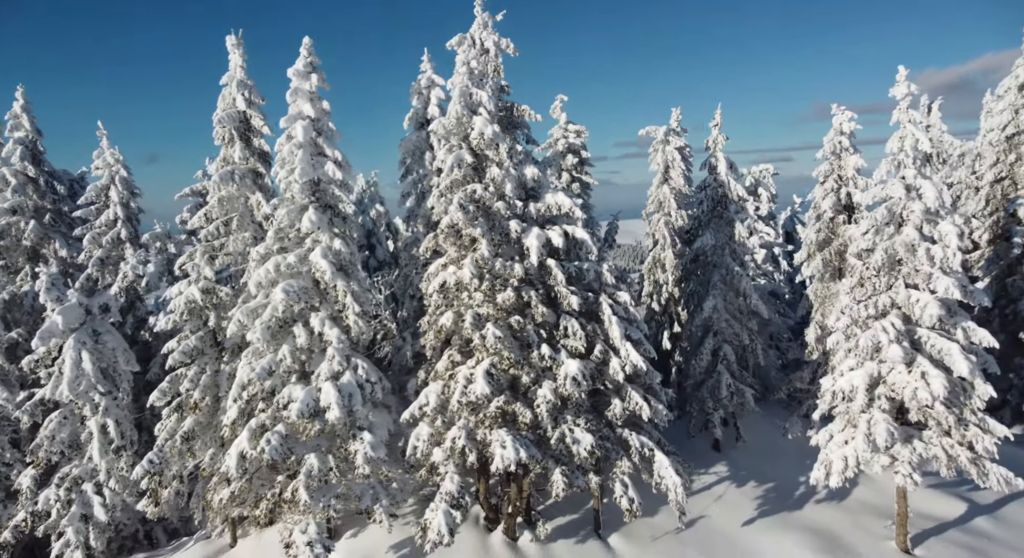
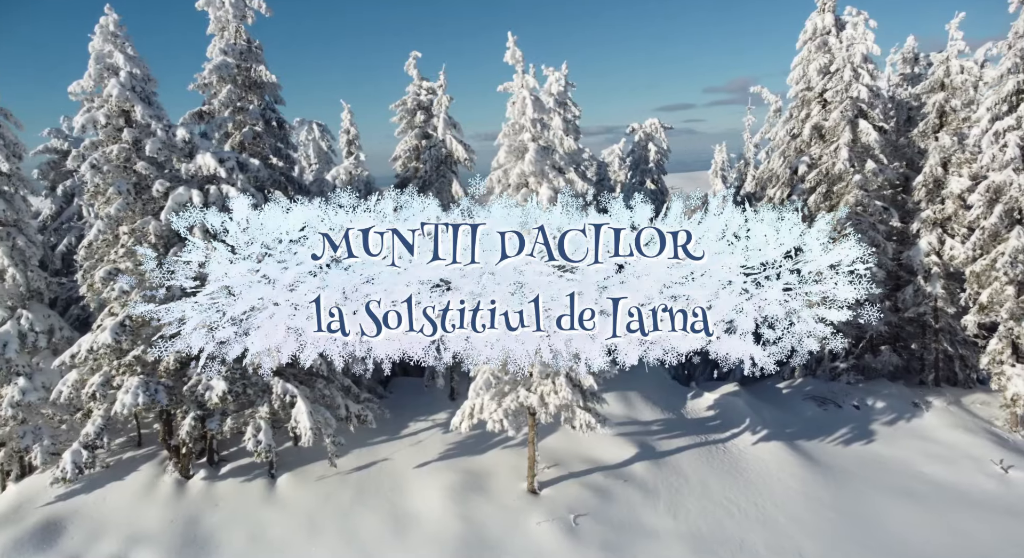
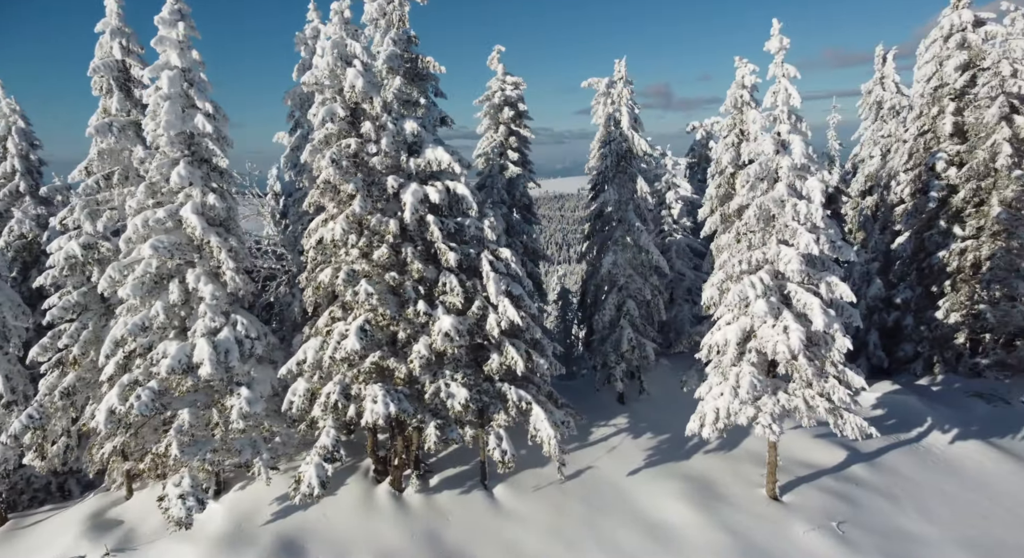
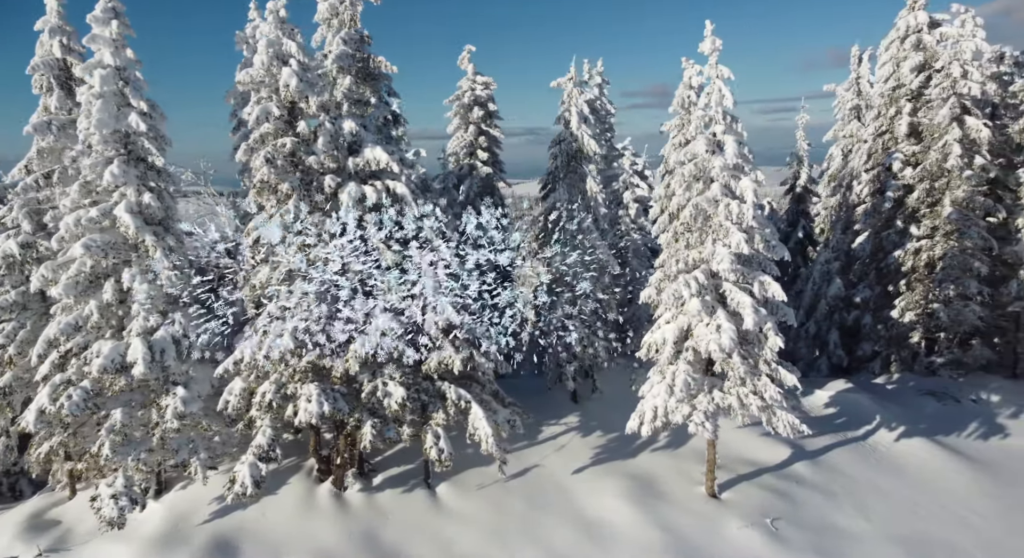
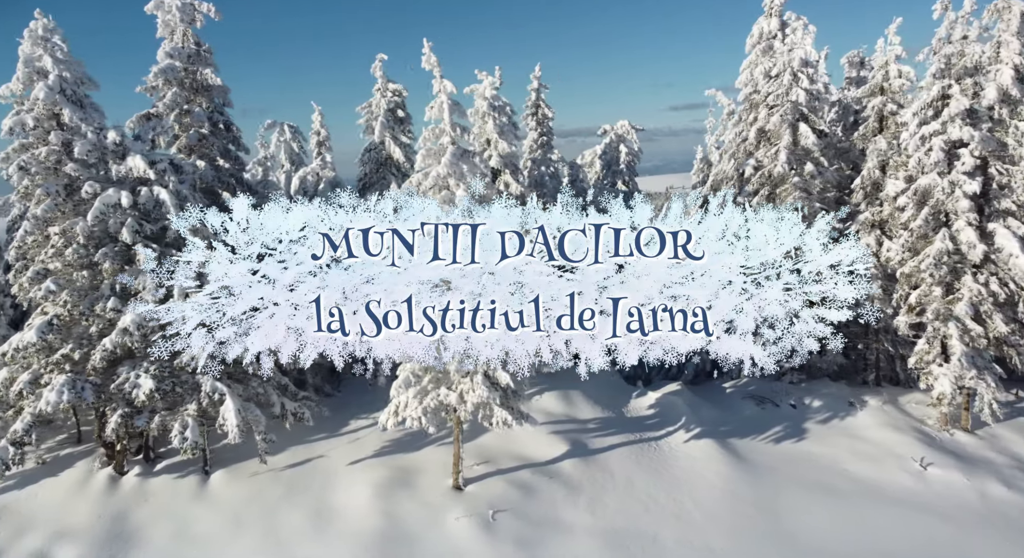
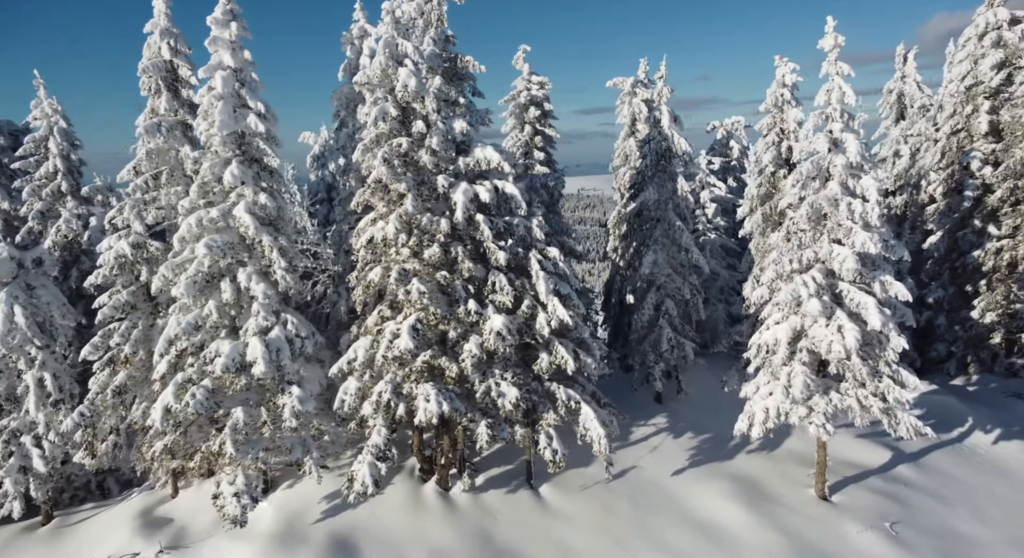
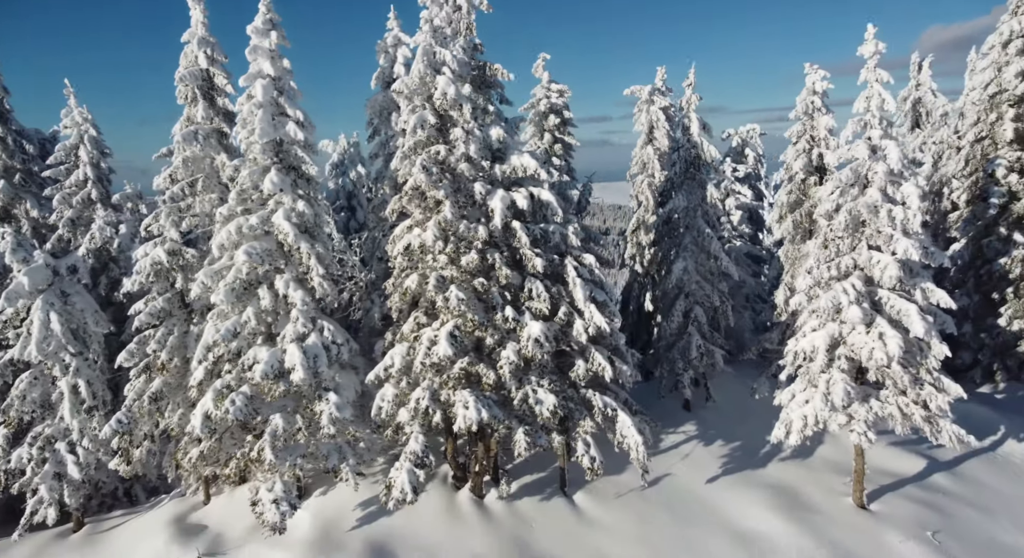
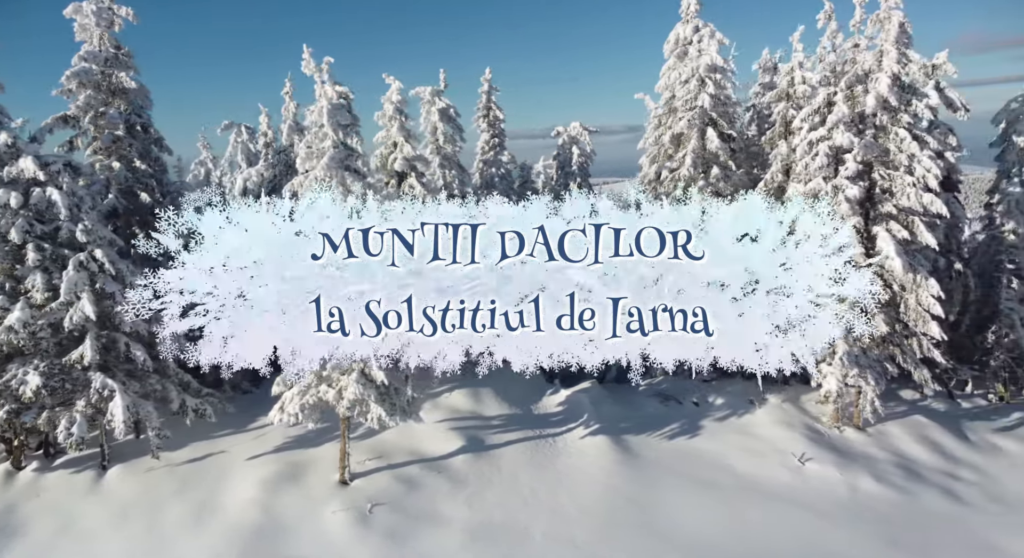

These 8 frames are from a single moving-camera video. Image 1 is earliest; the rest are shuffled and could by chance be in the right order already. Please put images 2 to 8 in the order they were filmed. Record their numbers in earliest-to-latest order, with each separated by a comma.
7, 6, 3, 4, 2, 5, 8
